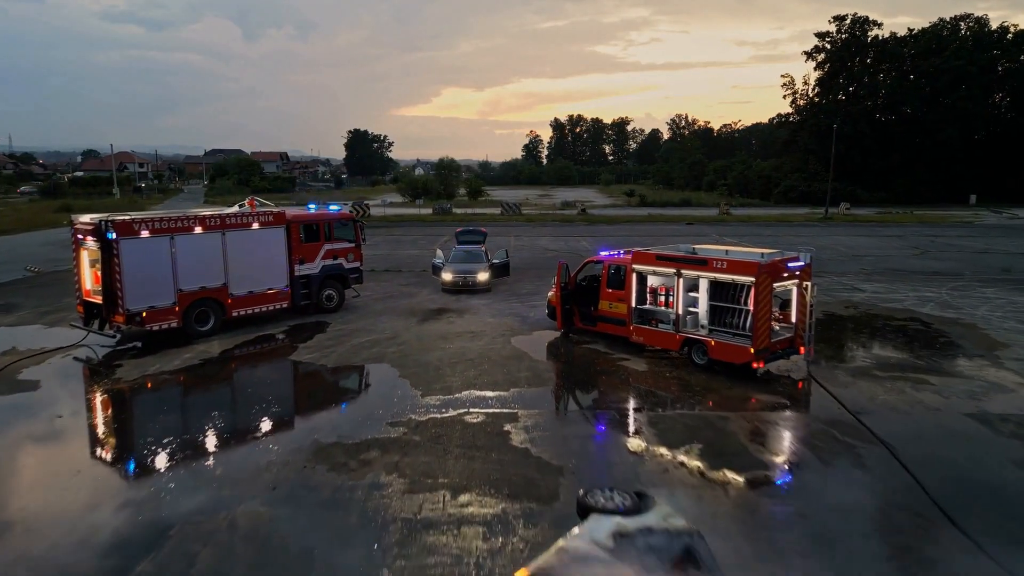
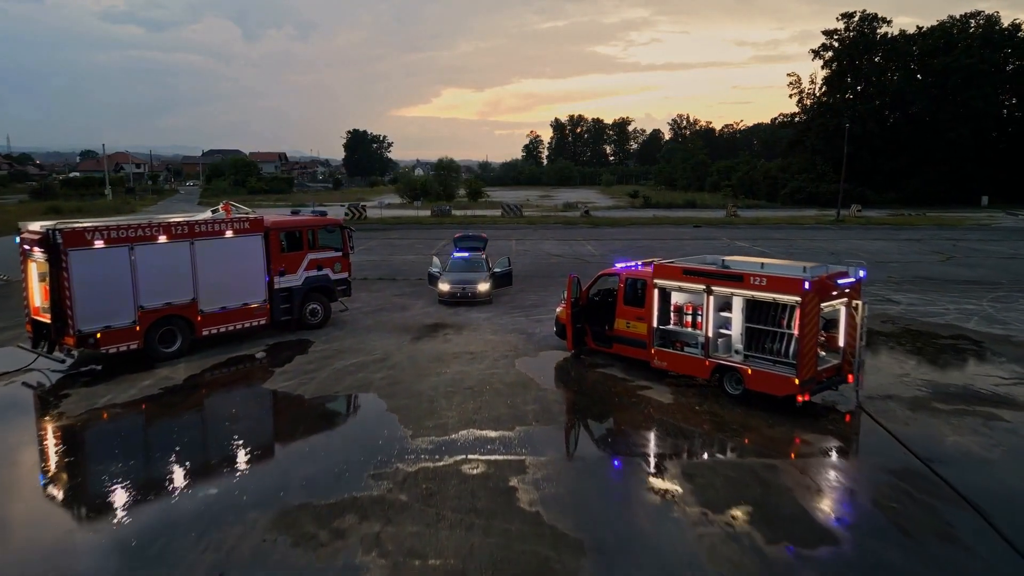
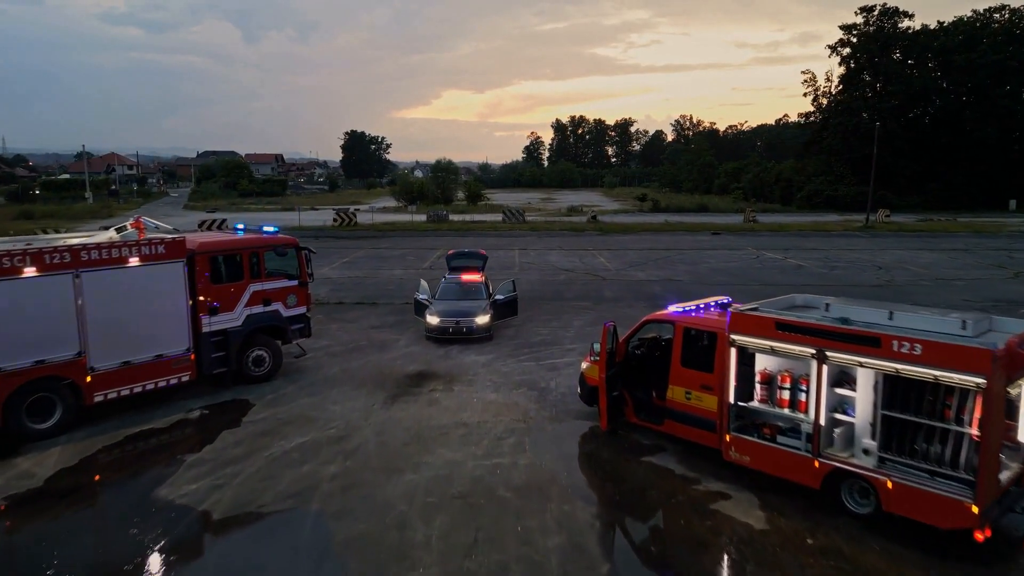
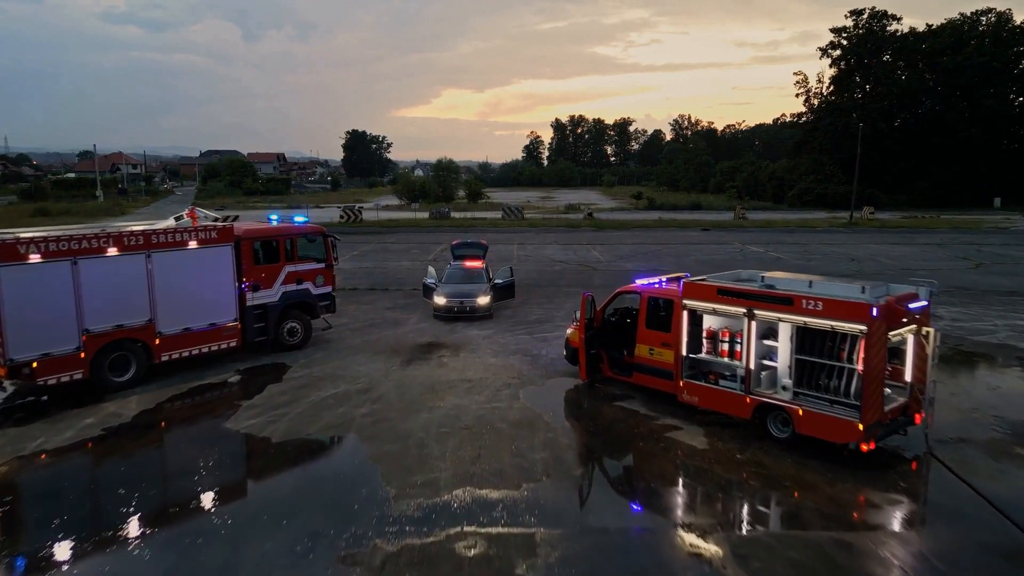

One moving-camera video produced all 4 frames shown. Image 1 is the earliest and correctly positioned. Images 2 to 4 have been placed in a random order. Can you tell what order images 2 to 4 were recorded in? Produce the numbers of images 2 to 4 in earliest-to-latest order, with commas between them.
2, 4, 3
